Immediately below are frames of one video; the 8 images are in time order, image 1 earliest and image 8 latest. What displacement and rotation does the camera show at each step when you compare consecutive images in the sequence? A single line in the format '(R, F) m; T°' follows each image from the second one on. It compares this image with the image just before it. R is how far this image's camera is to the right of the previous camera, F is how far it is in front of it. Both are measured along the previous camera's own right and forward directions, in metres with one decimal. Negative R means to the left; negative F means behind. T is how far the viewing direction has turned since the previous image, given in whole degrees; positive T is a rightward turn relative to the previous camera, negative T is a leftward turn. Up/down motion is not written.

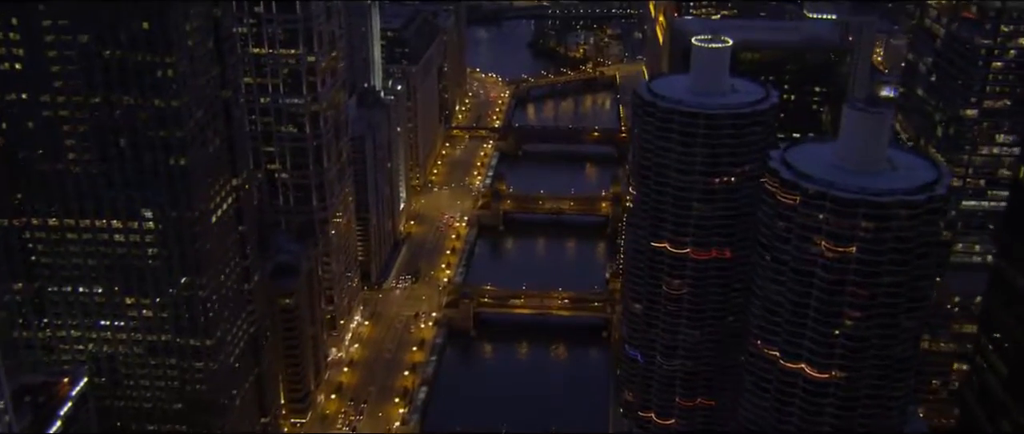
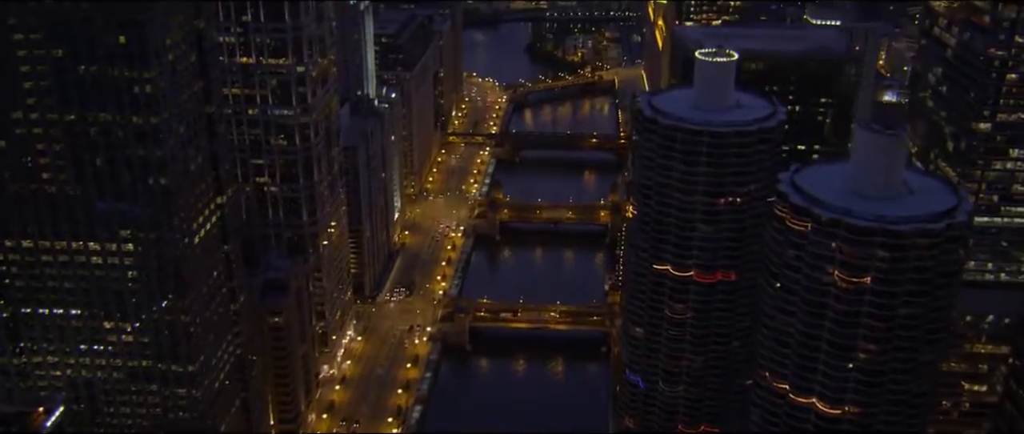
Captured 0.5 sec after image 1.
(+0.1, +2.4) m; 0°
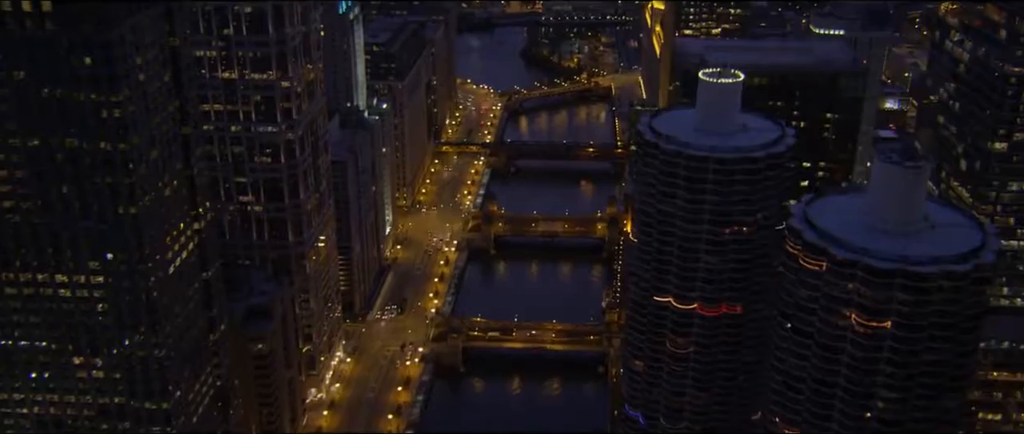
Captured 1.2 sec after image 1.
(+0.2, +3.0) m; 0°
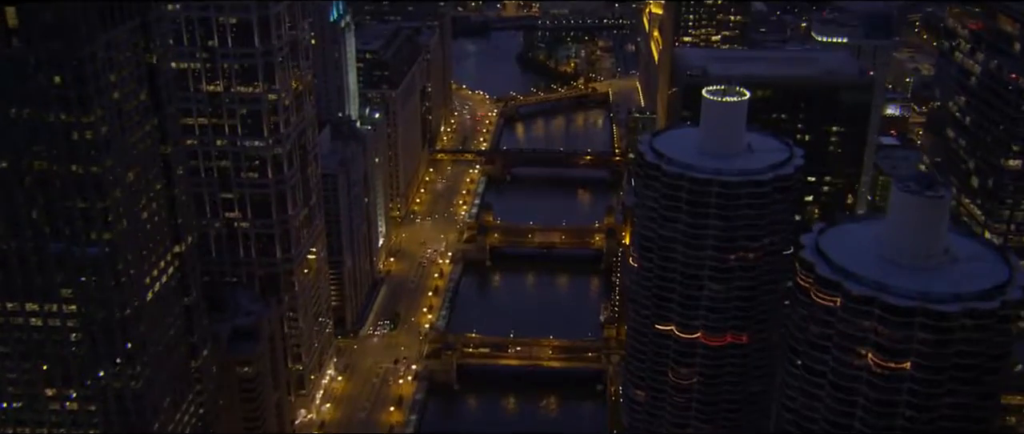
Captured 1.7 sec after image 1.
(+0.1, +2.4) m; 0°
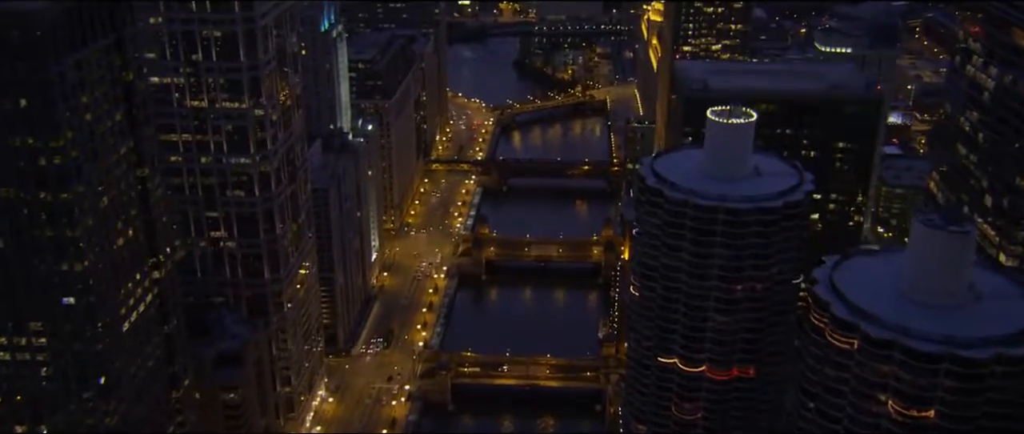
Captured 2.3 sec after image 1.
(+0.1, +2.5) m; 0°
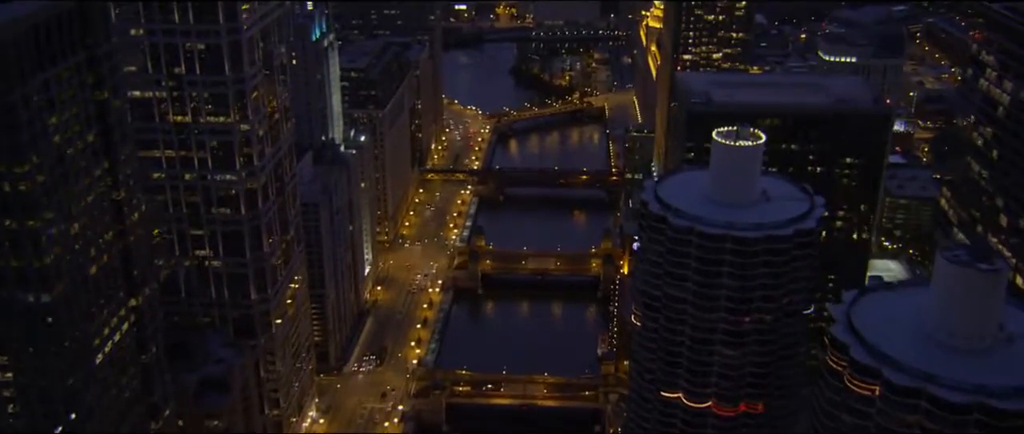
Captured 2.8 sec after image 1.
(+0.1, +2.5) m; 0°
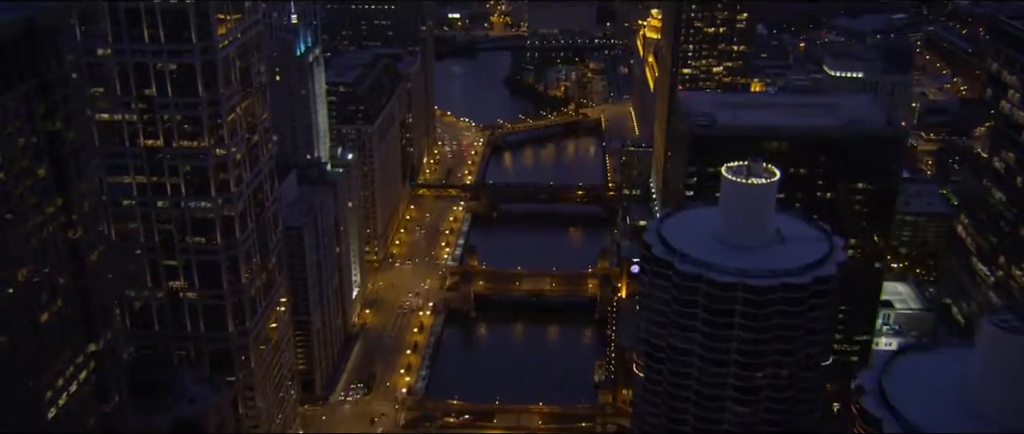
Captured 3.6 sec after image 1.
(+0.2, +3.8) m; 0°
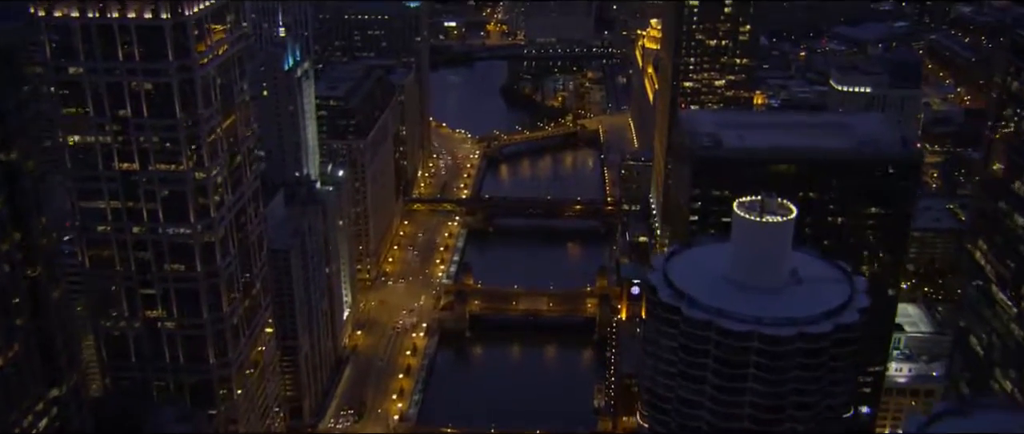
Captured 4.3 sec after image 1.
(+0.1, +3.1) m; 0°
